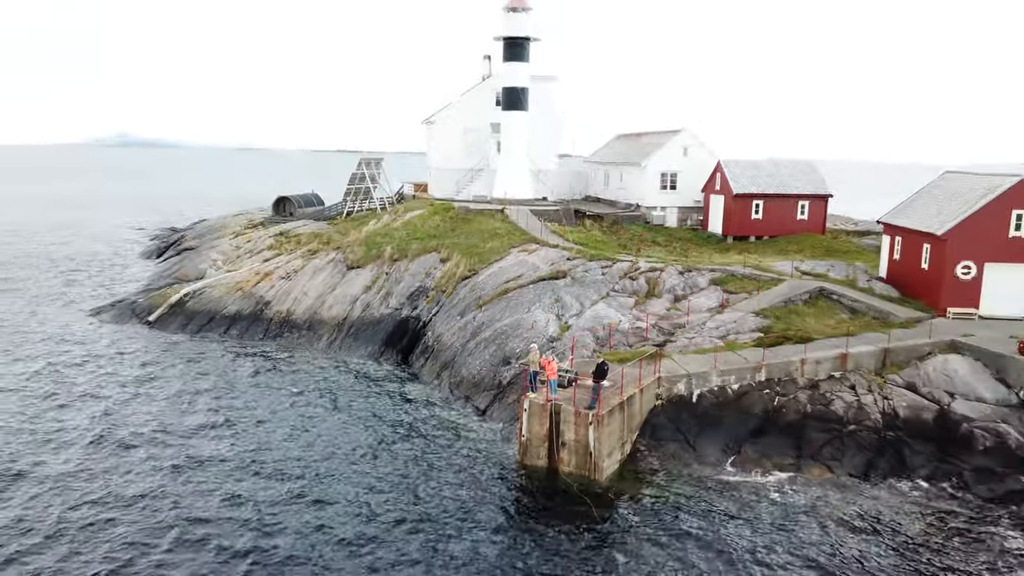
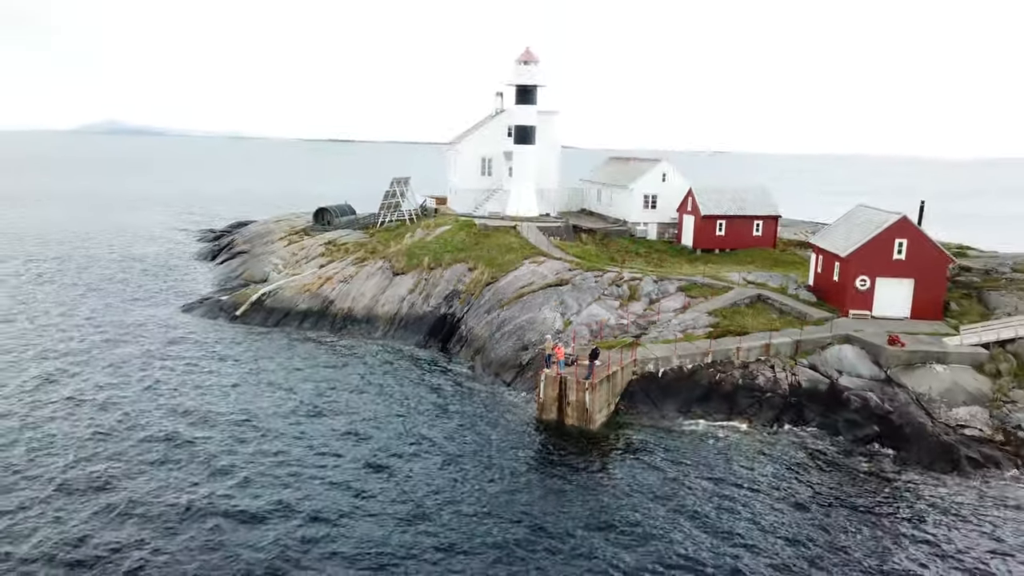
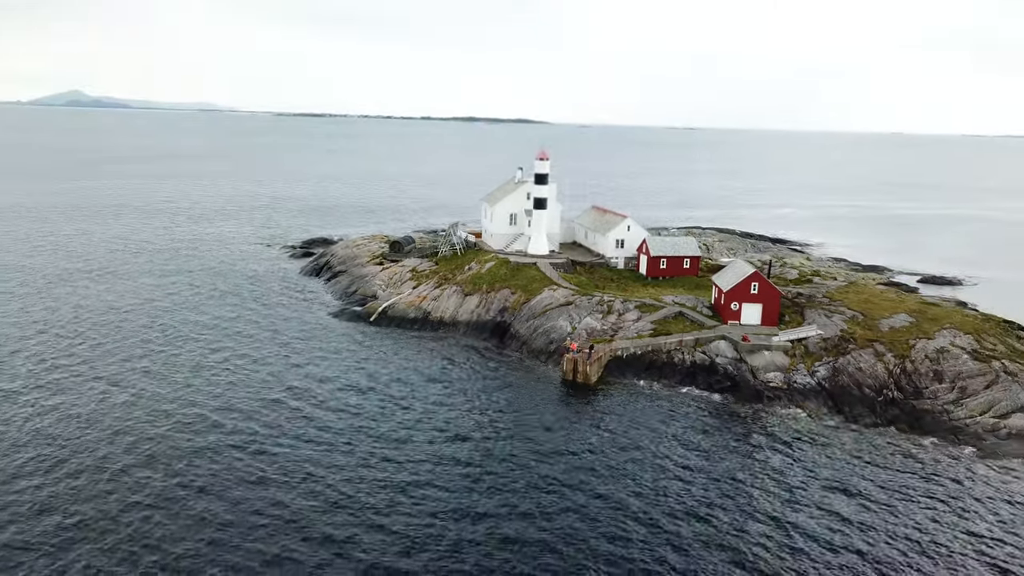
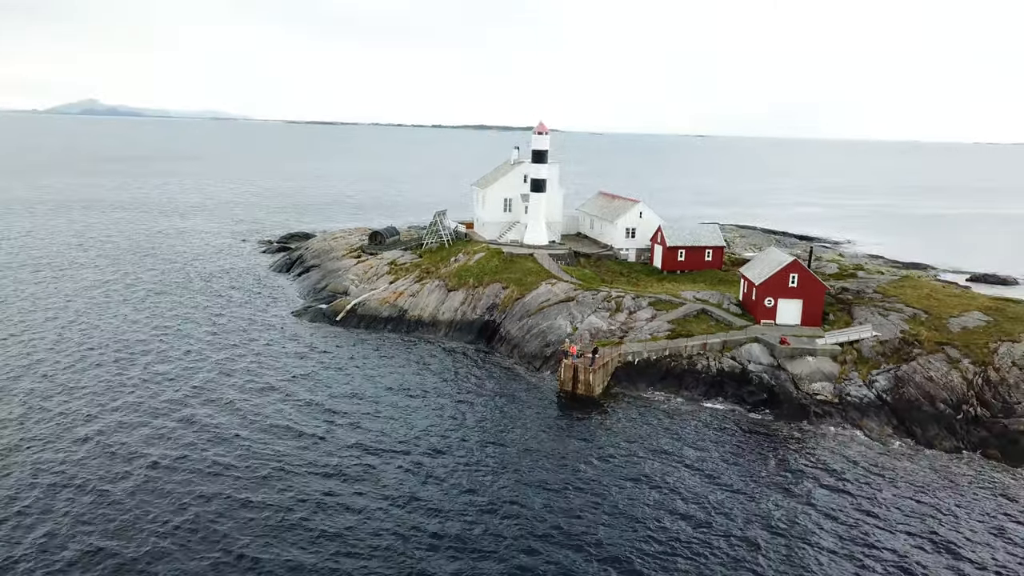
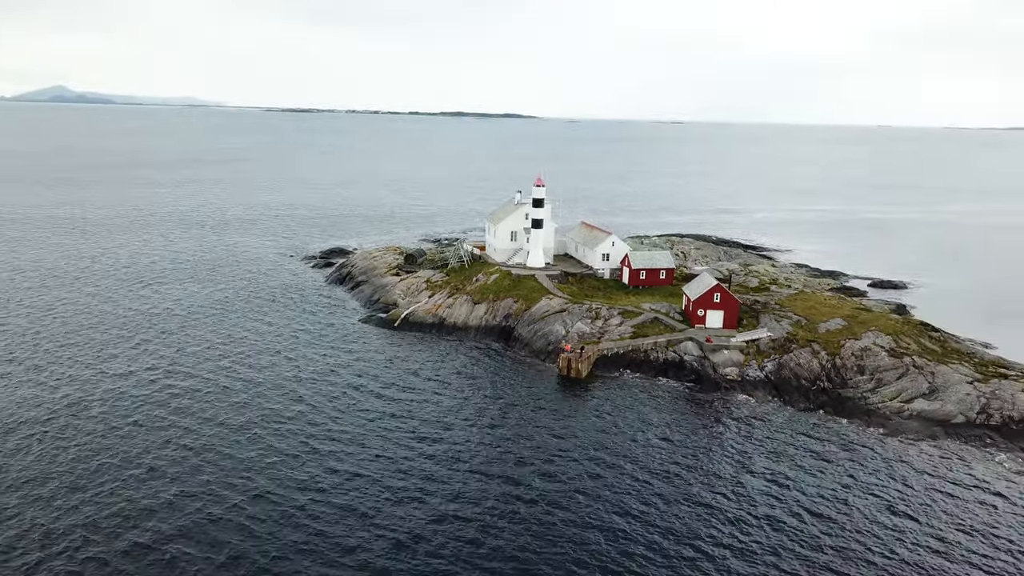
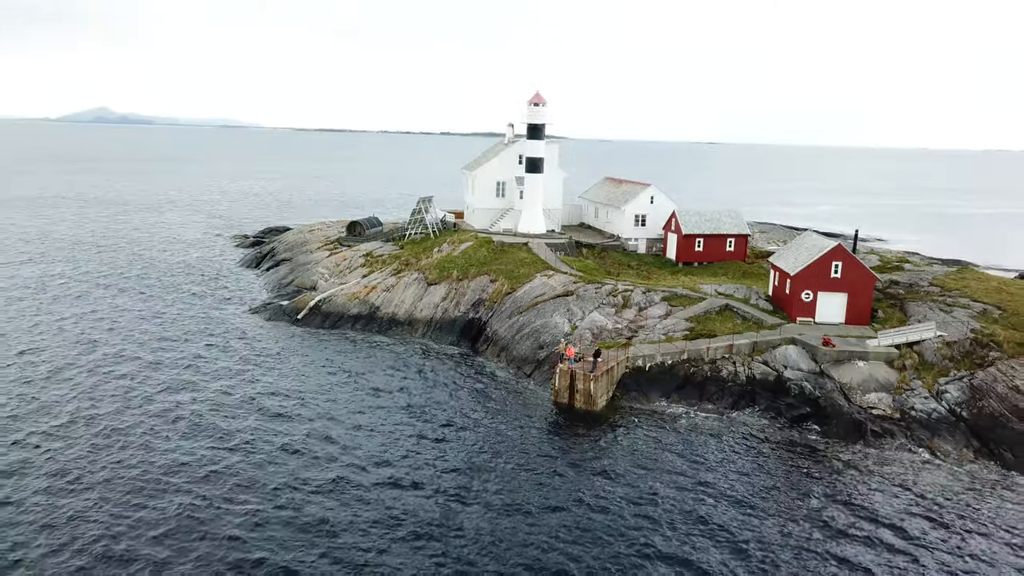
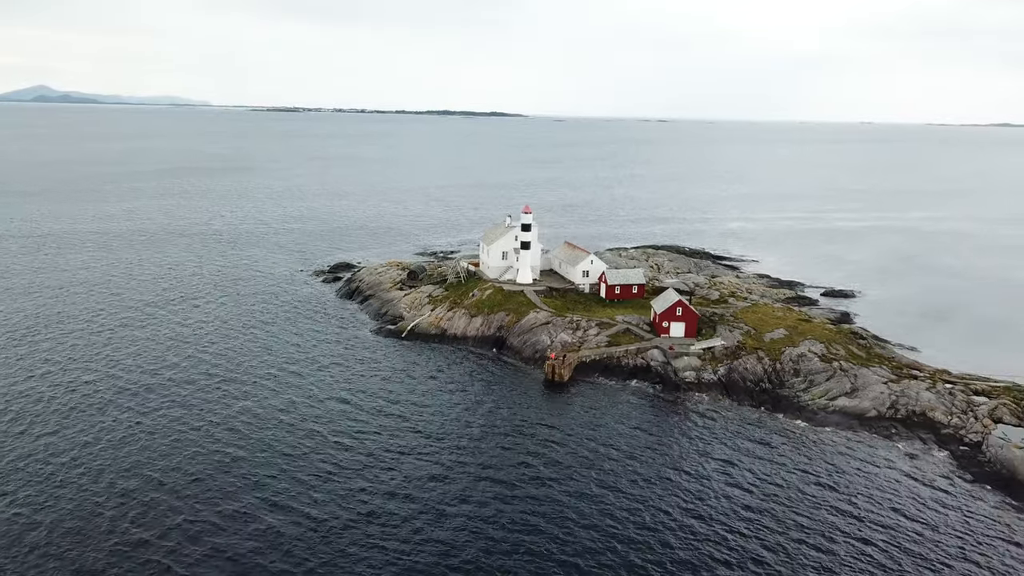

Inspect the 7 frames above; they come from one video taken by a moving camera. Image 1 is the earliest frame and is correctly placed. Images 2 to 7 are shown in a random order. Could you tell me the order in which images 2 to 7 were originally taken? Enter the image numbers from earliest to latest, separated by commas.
2, 6, 4, 3, 5, 7
